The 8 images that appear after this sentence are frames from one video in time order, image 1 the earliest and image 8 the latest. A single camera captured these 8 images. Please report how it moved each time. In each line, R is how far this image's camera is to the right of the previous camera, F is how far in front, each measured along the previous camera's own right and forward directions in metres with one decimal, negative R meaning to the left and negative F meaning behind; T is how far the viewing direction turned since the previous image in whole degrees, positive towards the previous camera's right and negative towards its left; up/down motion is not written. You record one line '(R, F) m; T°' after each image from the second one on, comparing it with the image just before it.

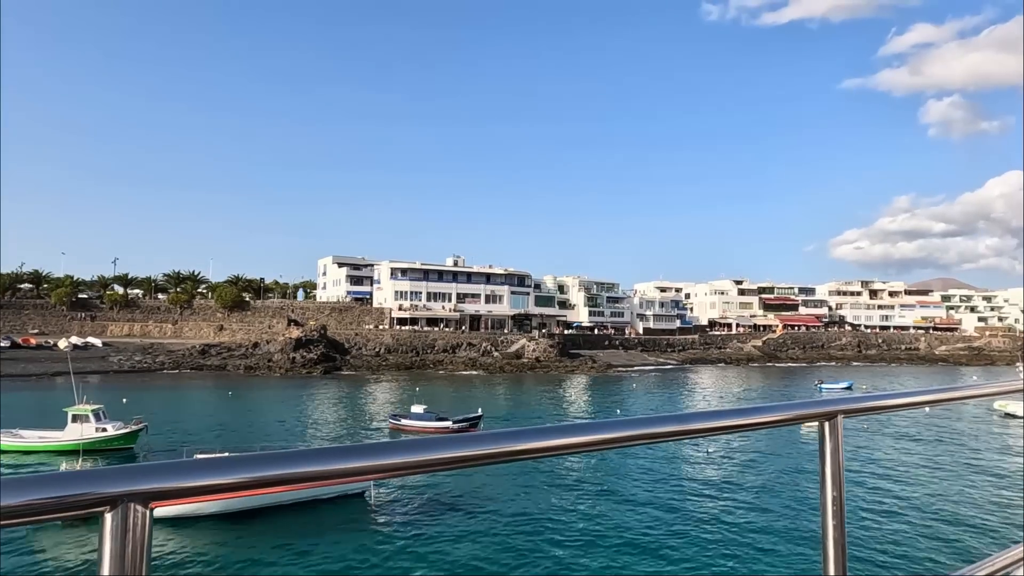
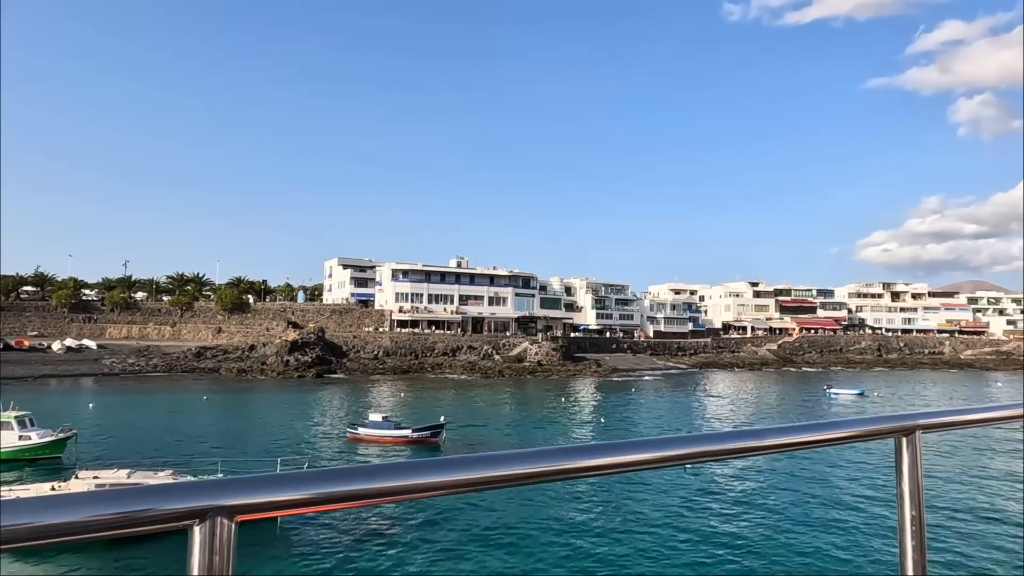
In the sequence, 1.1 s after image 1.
(+0.7, +0.7) m; -2°
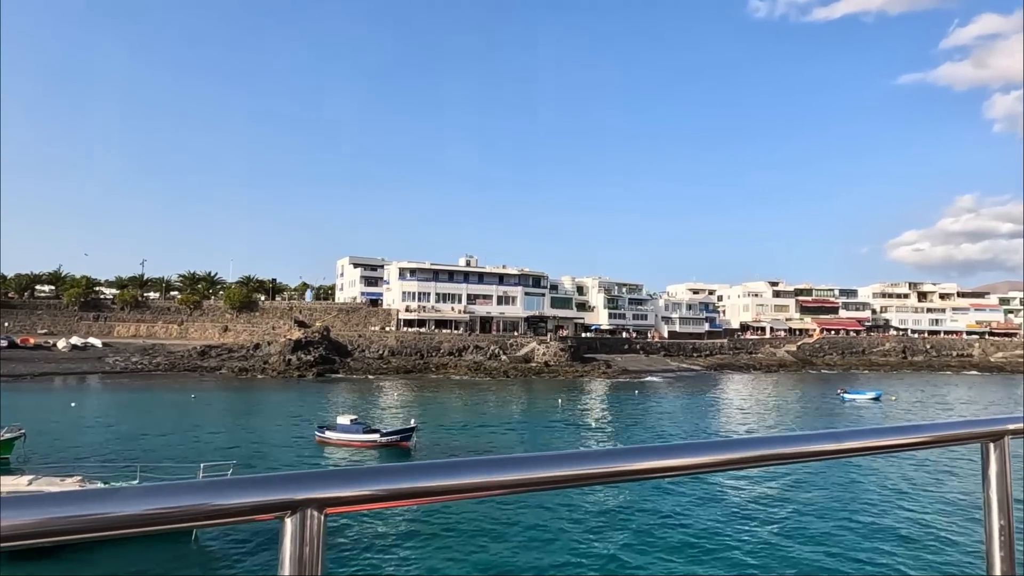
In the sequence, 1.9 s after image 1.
(+0.6, +0.5) m; -2°
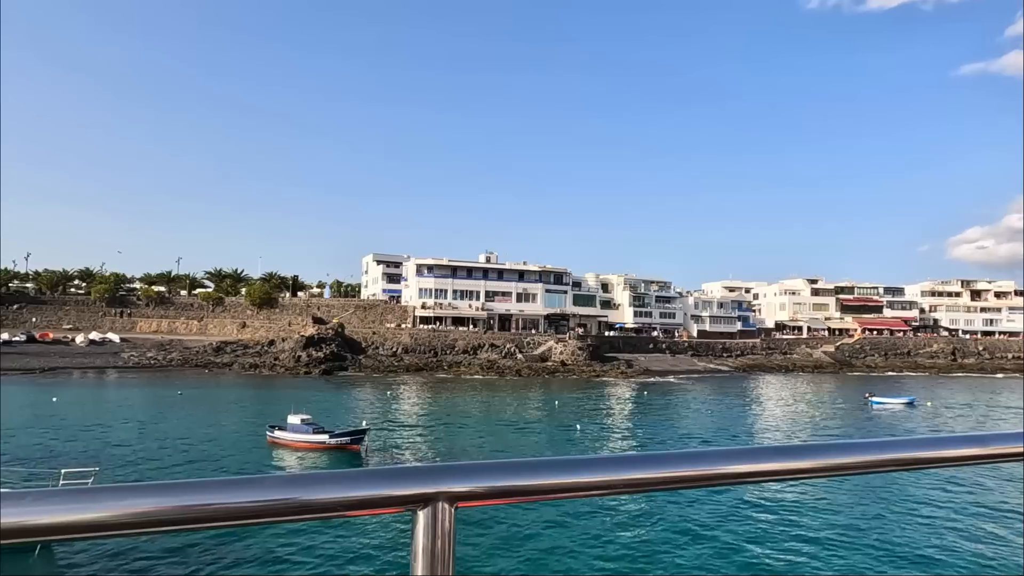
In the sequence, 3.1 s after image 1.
(+0.9, +0.7) m; -4°
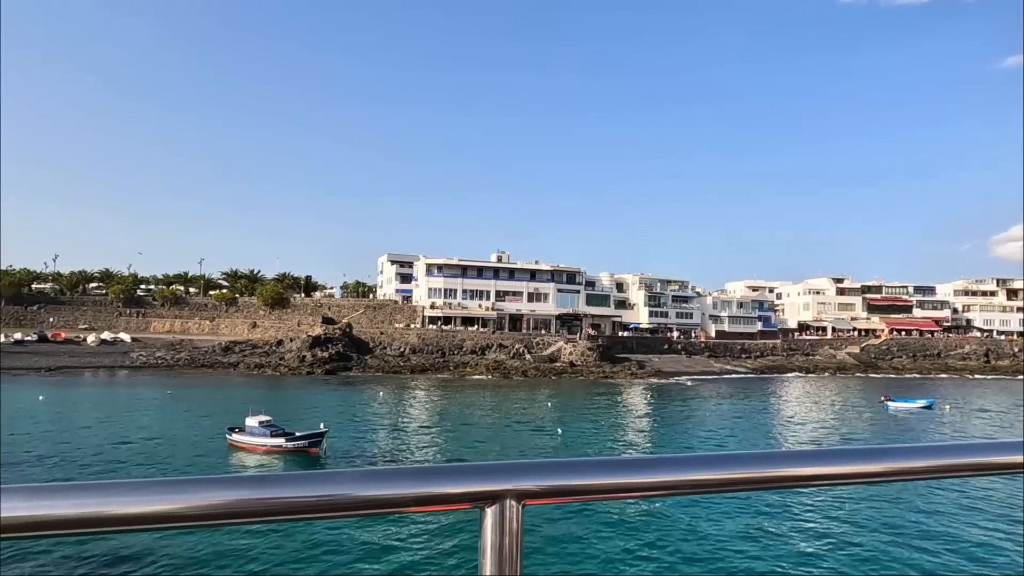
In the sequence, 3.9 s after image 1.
(+0.7, +0.4) m; -2°
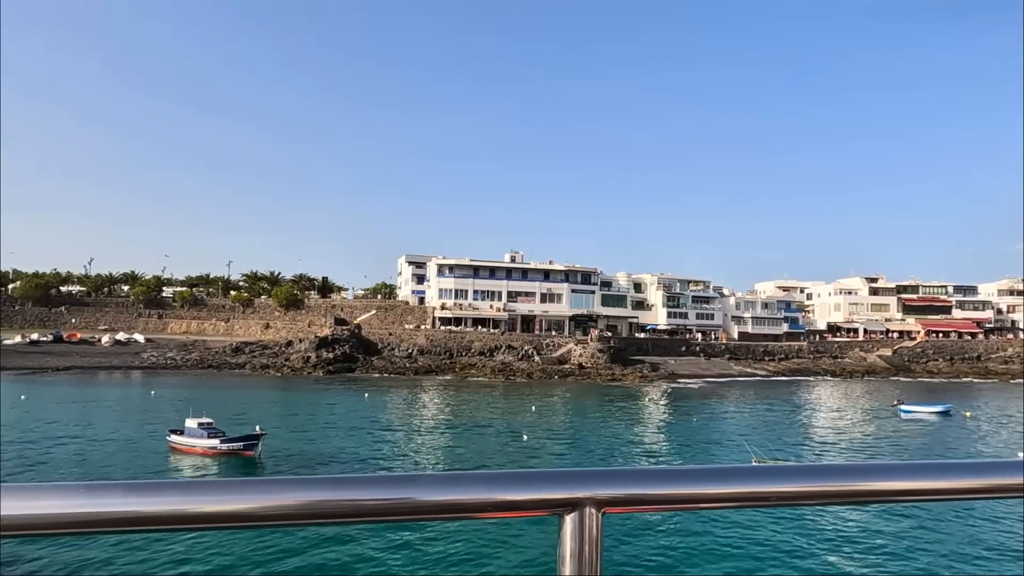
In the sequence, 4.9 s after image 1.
(+0.9, +0.4) m; -3°
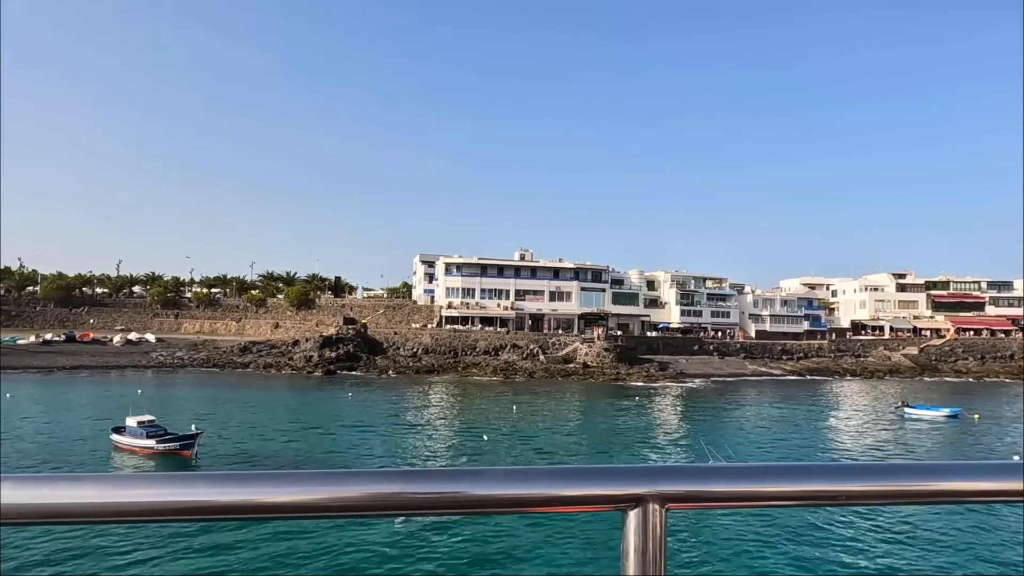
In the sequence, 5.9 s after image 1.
(+0.9, +0.3) m; -3°
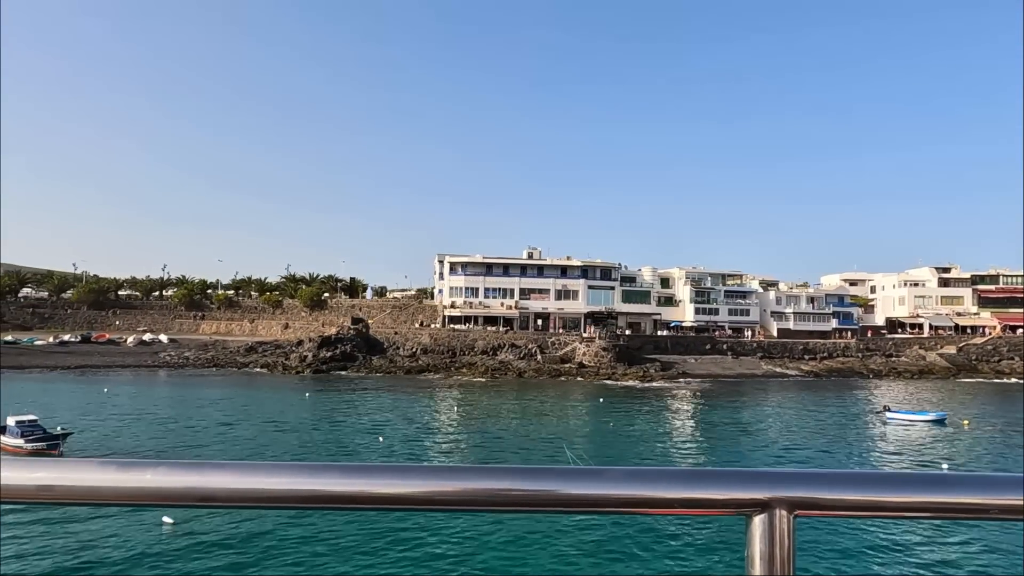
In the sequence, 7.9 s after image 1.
(+2.1, +0.3) m; -5°
